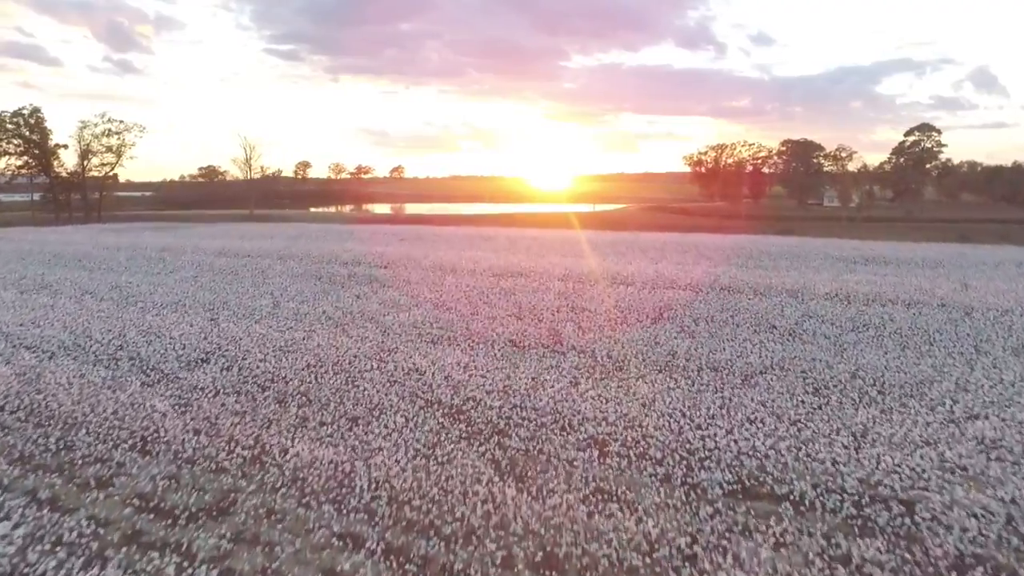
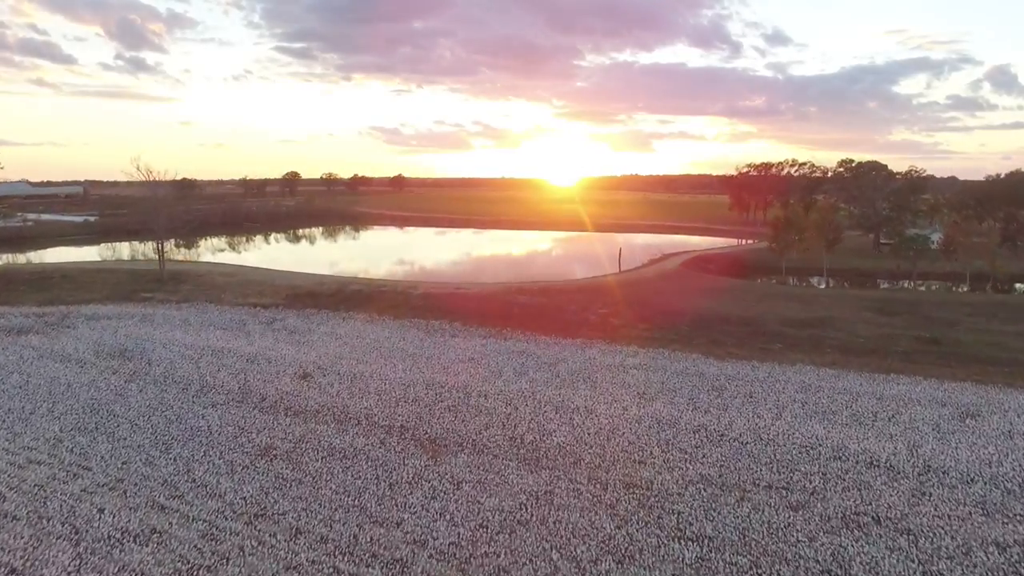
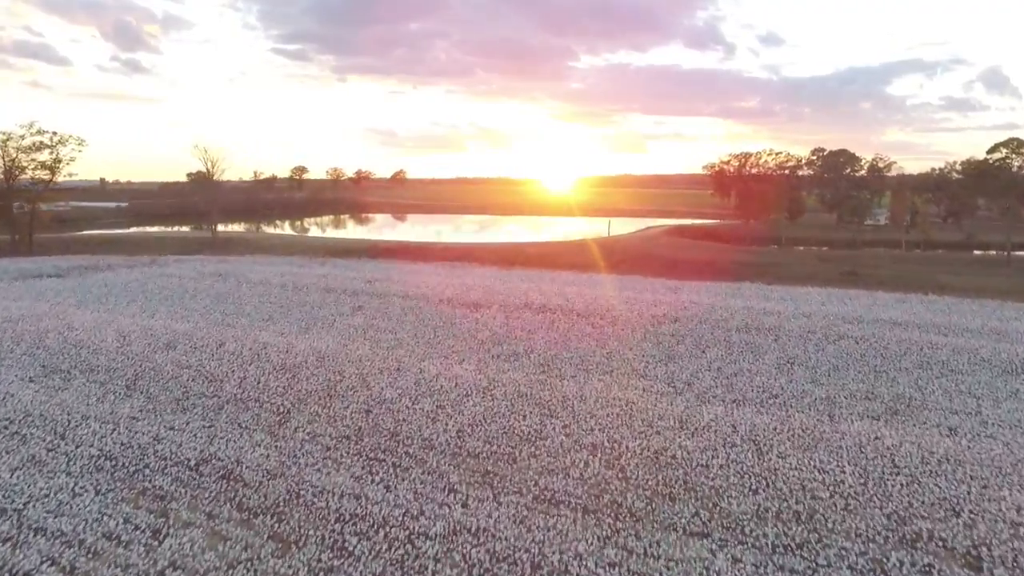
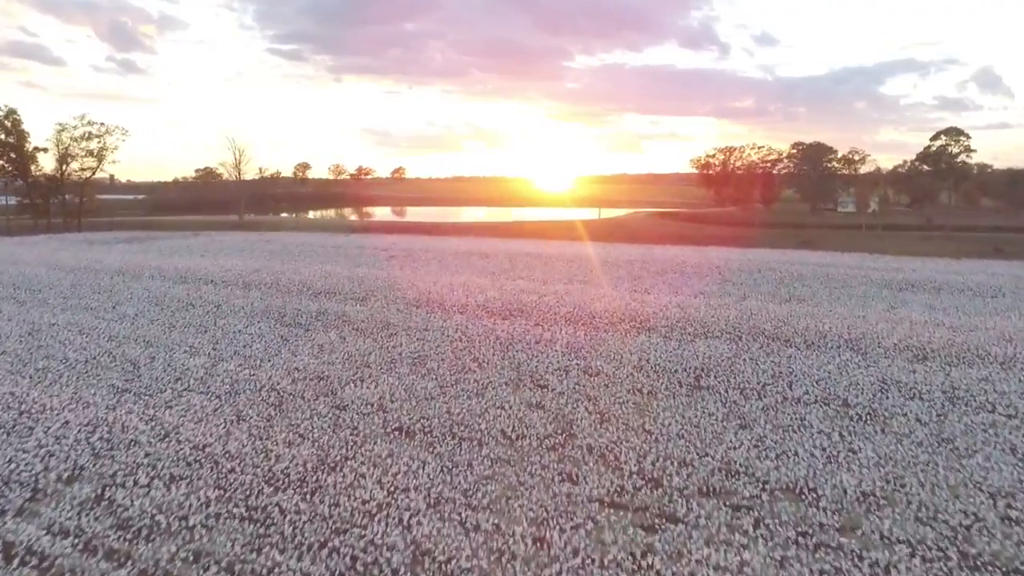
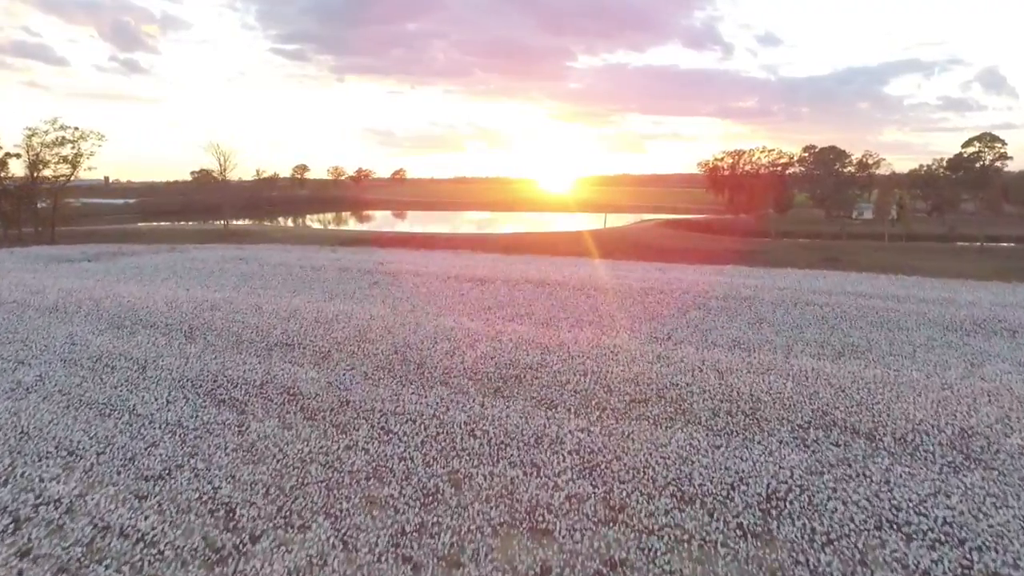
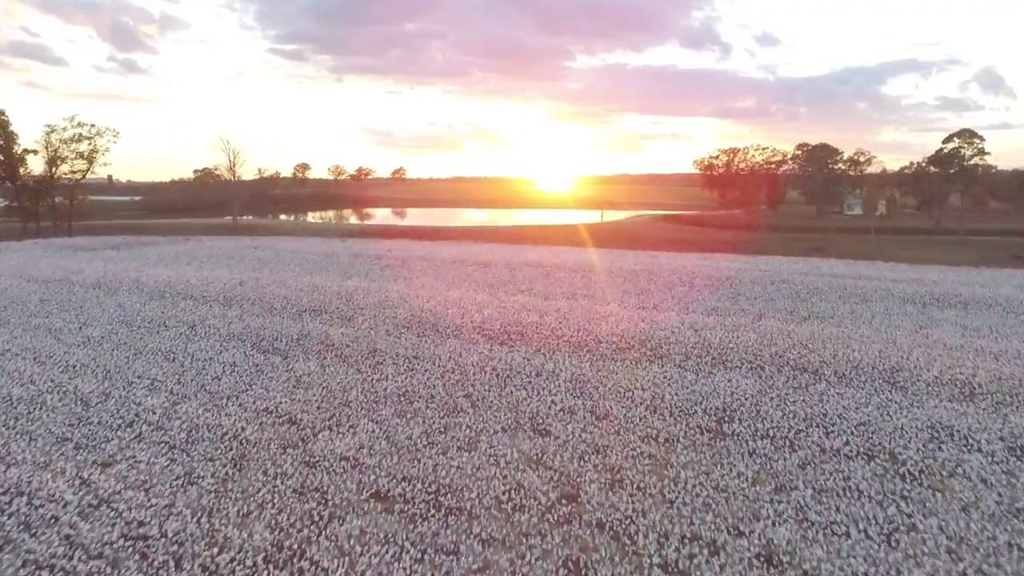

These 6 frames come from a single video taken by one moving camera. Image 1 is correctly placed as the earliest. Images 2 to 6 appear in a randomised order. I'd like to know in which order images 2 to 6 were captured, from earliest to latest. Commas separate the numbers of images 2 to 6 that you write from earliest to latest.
4, 6, 5, 3, 2
